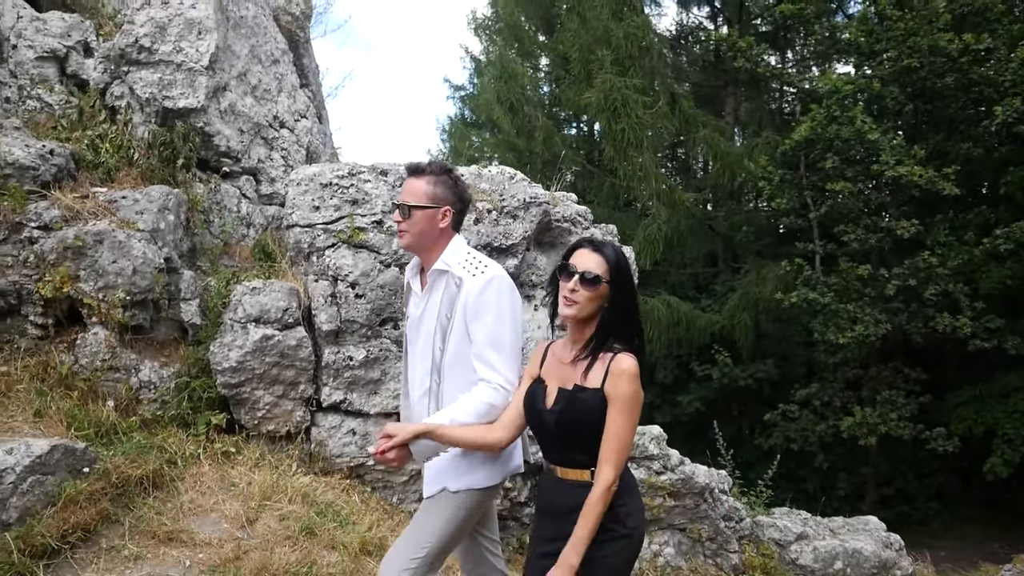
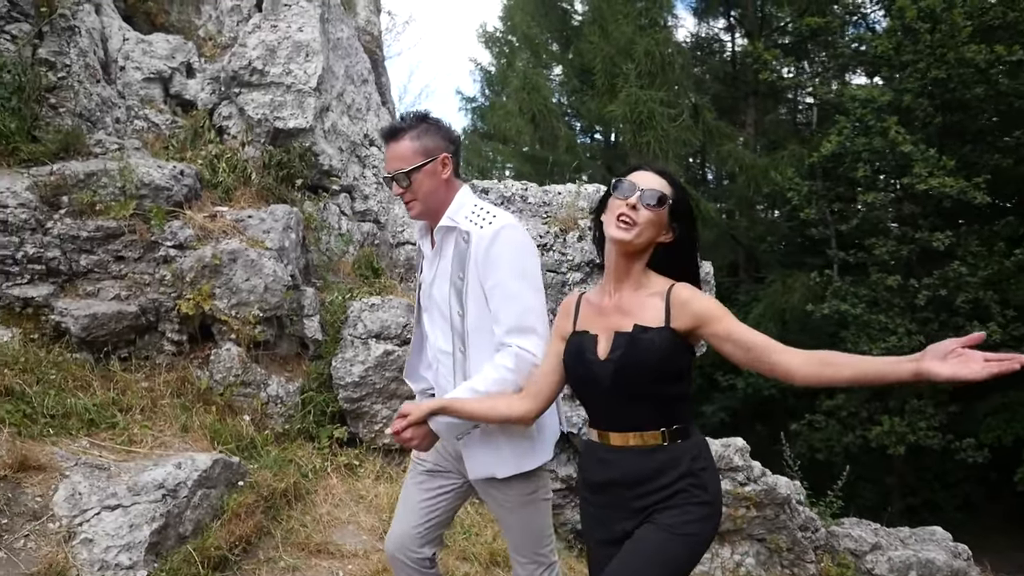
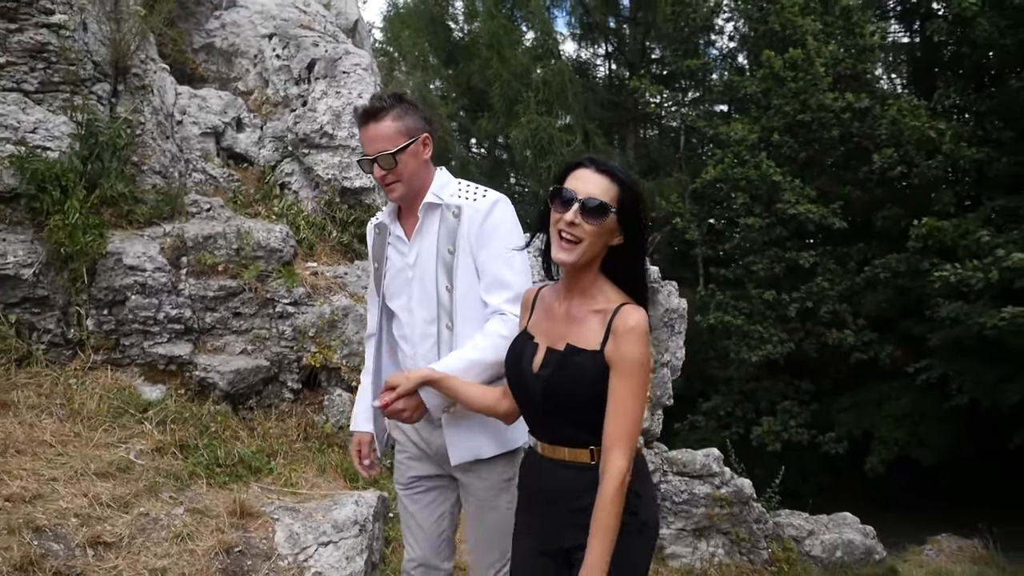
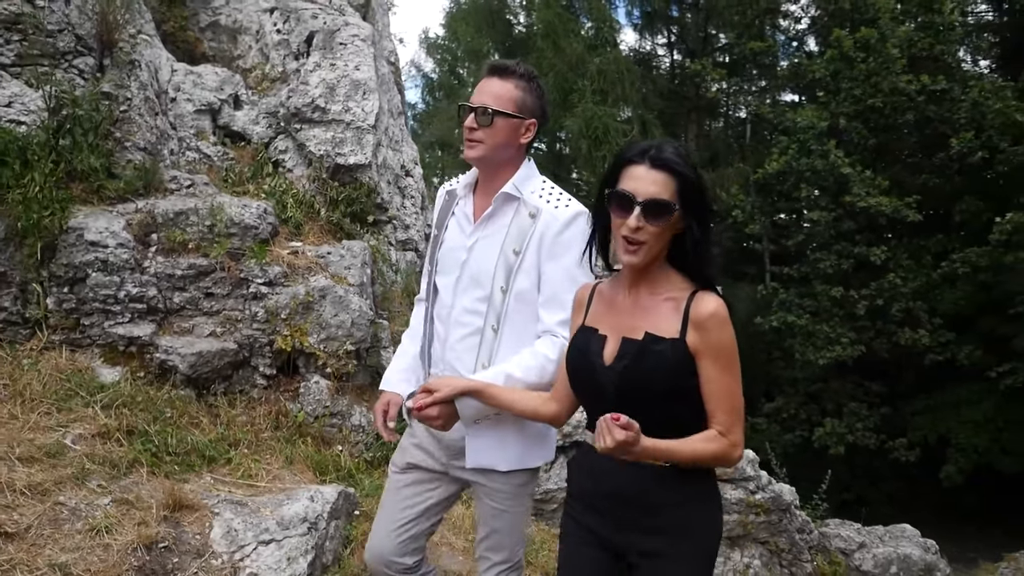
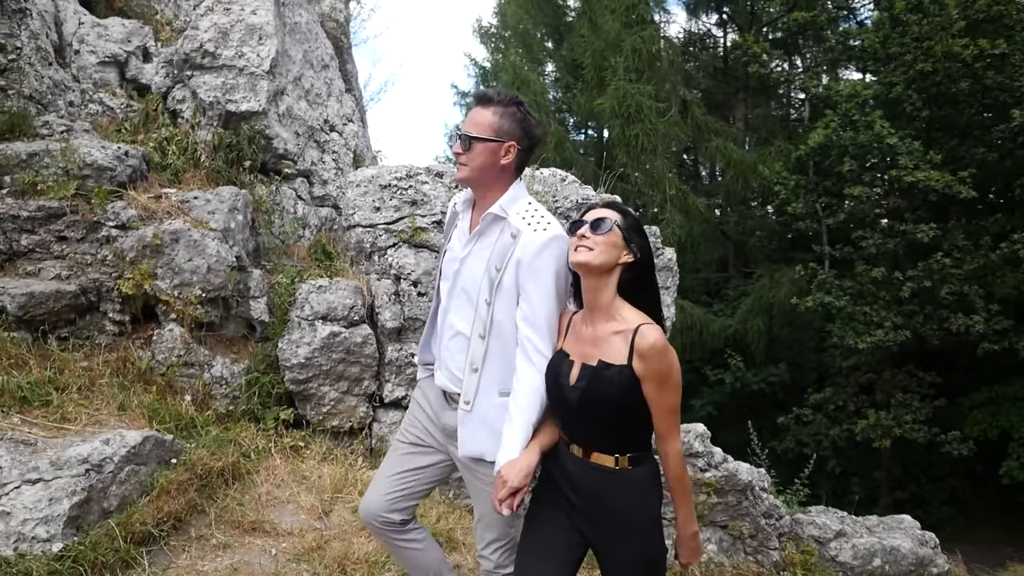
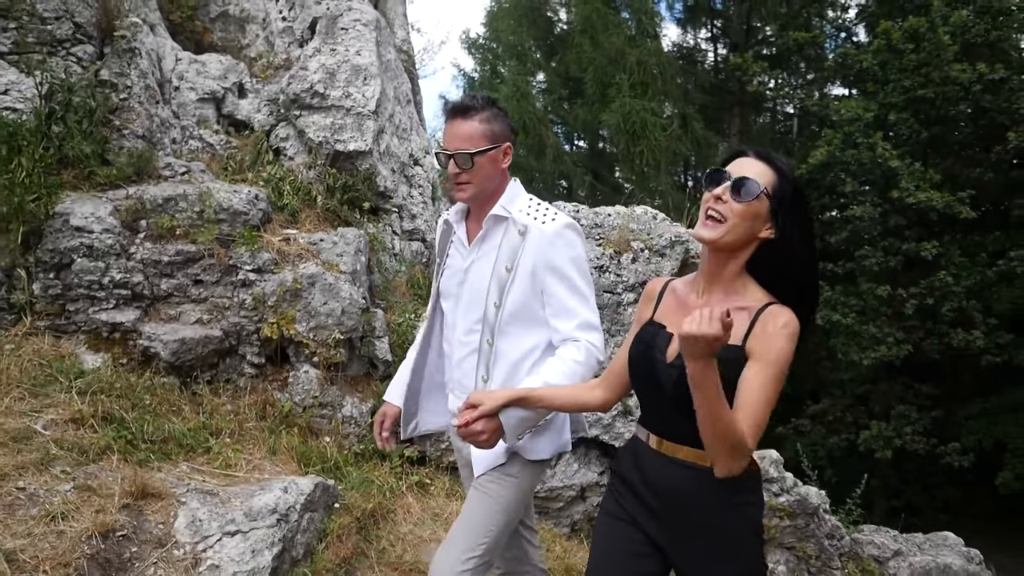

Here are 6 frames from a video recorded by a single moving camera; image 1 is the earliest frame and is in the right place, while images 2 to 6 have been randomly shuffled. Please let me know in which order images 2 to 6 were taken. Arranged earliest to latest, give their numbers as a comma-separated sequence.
5, 2, 6, 4, 3
